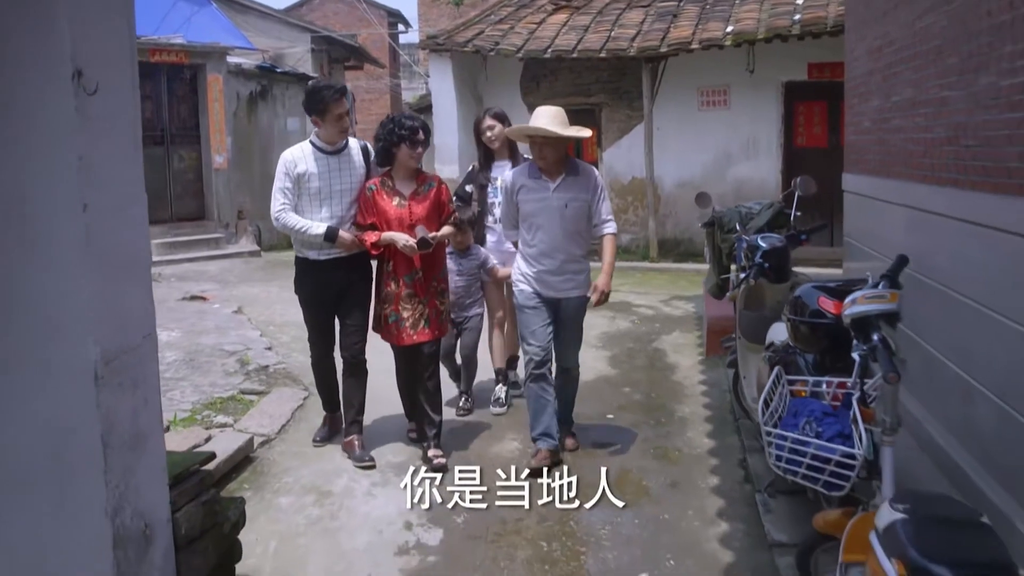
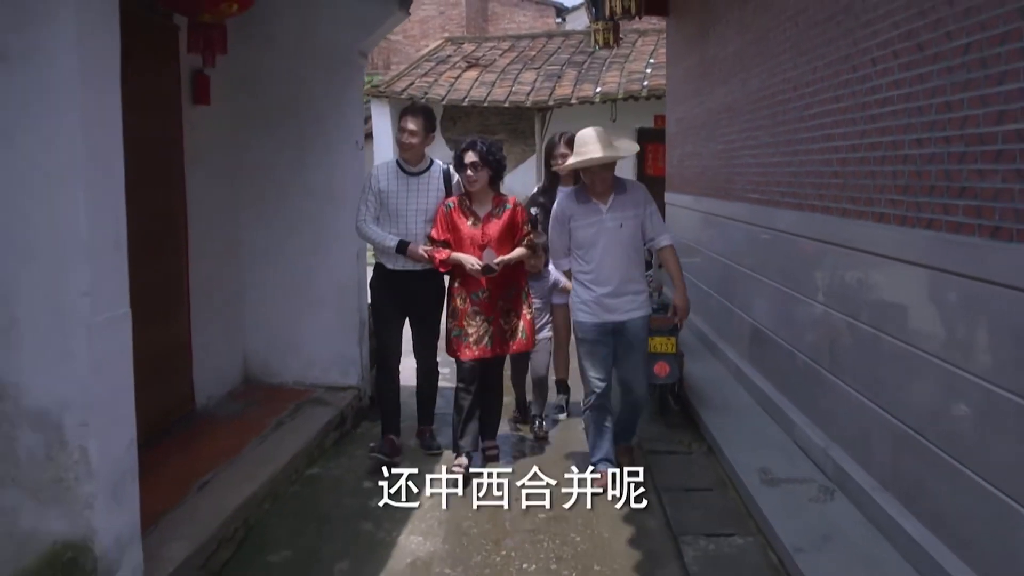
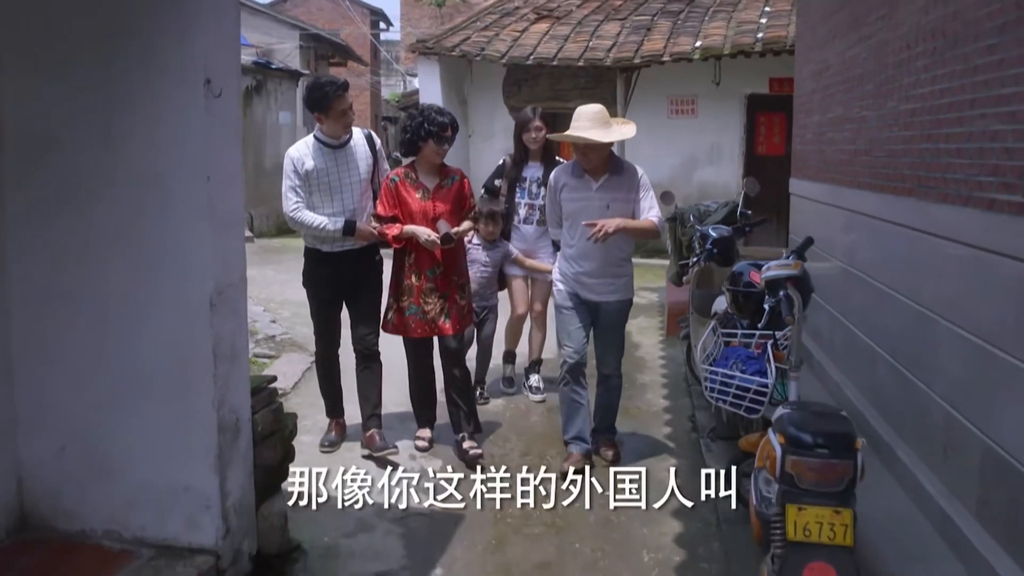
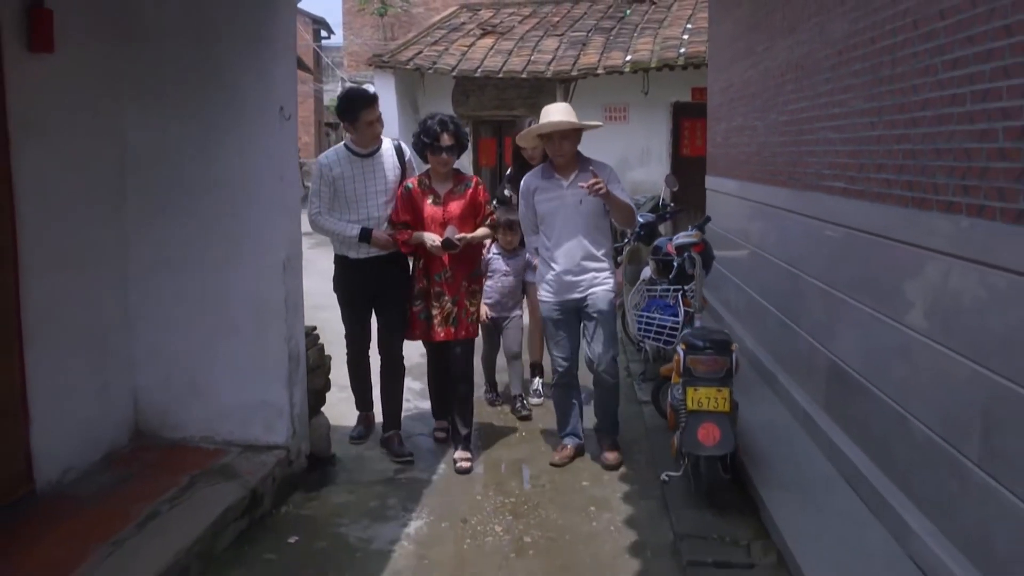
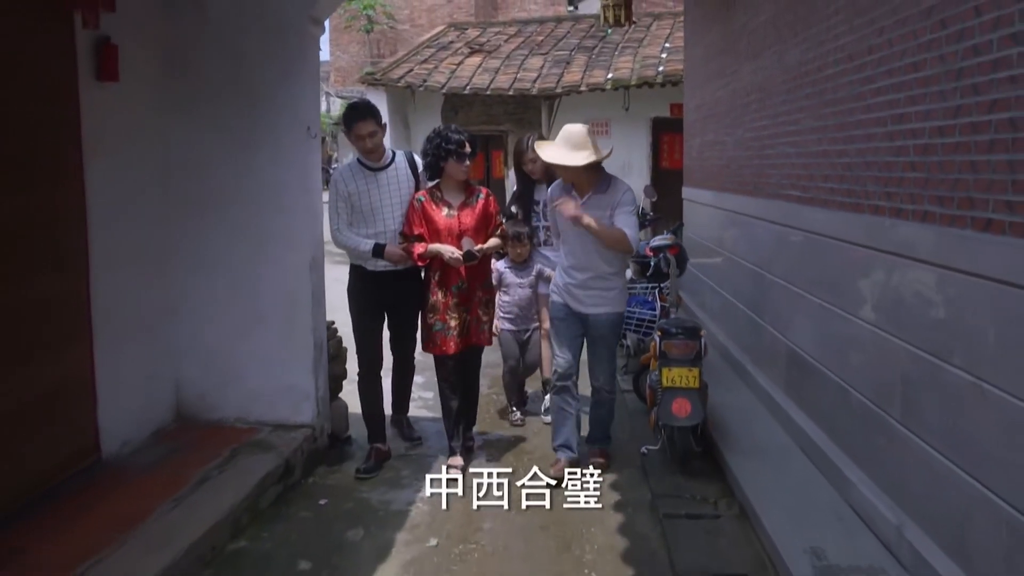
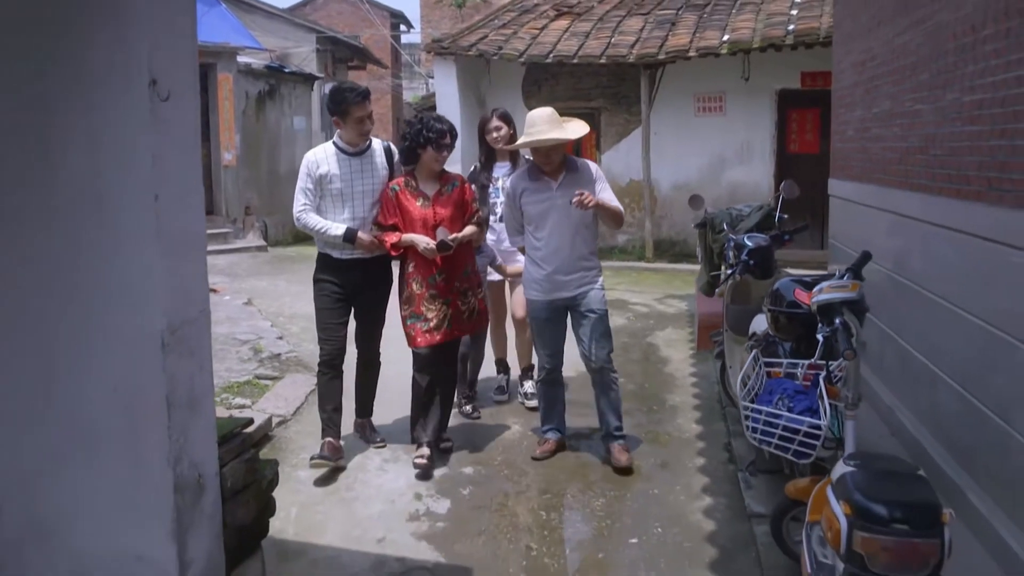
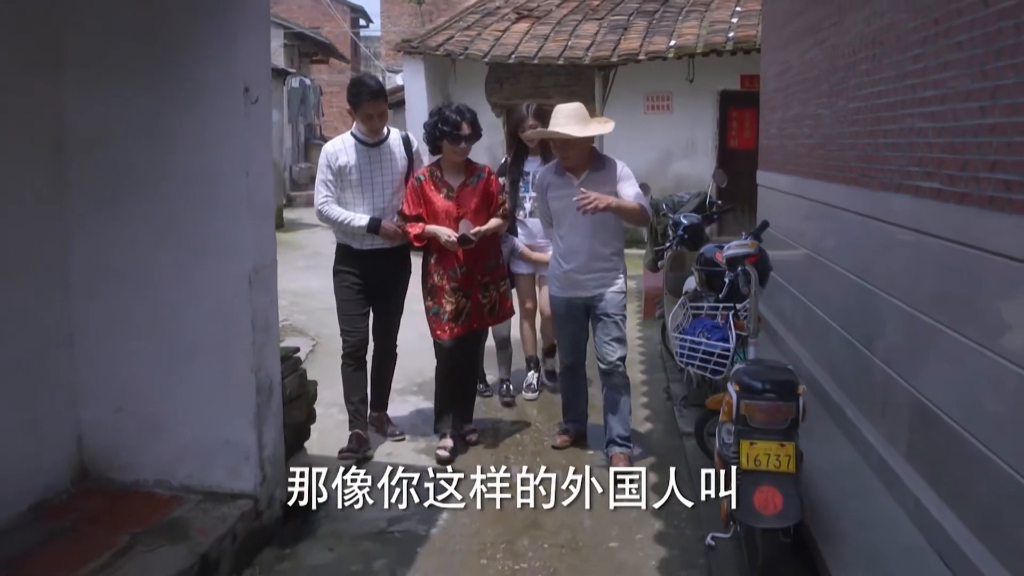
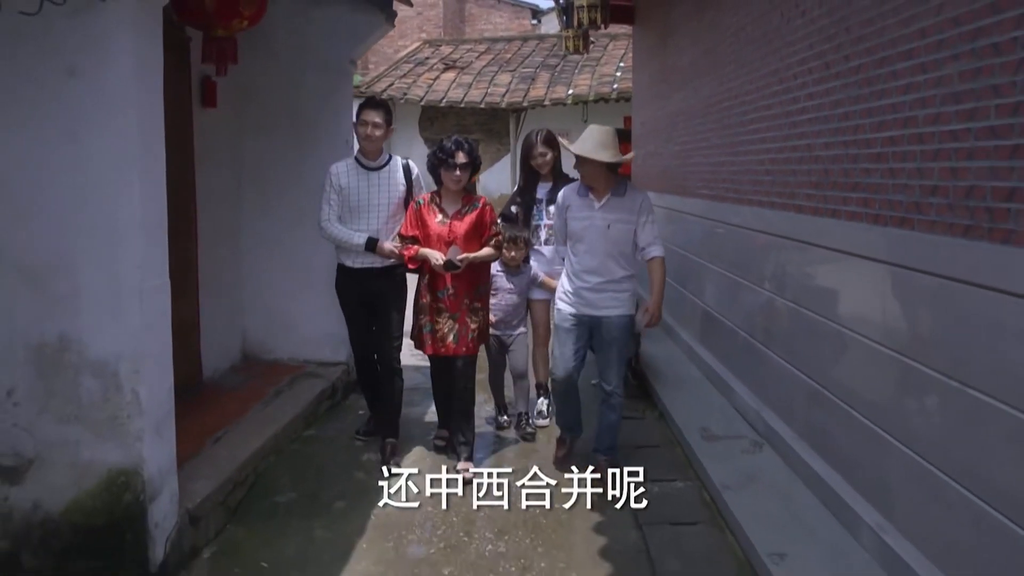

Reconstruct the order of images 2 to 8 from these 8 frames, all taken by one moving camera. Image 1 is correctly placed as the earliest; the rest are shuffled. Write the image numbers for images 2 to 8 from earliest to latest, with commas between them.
6, 3, 7, 4, 5, 2, 8
